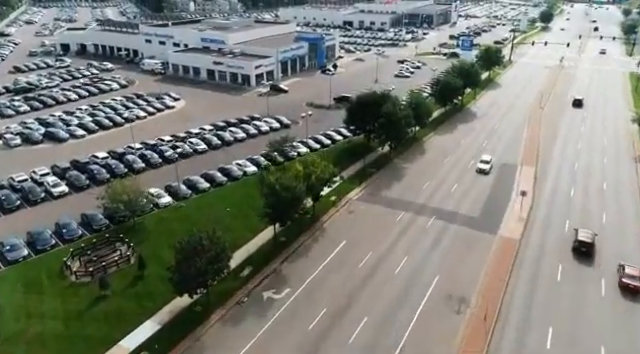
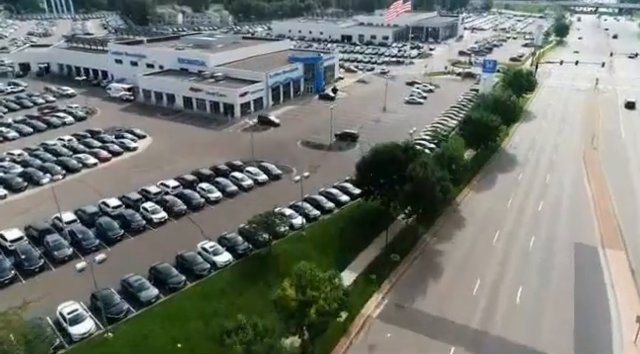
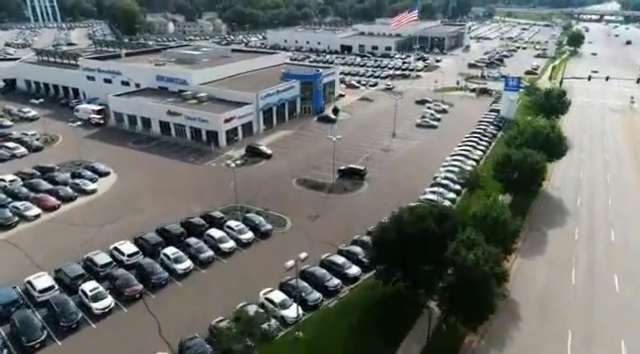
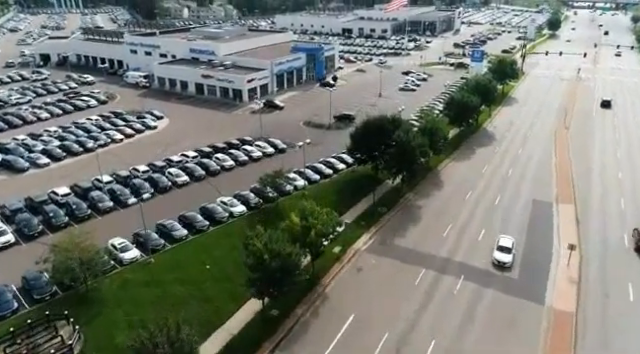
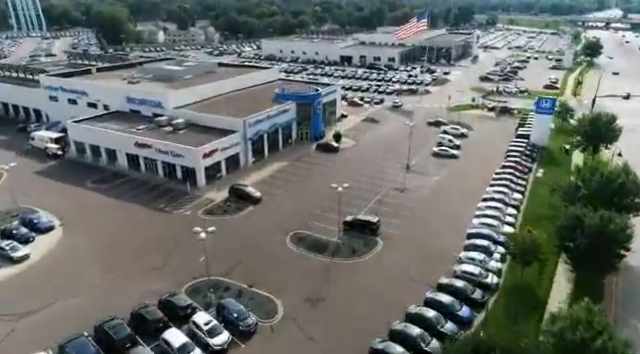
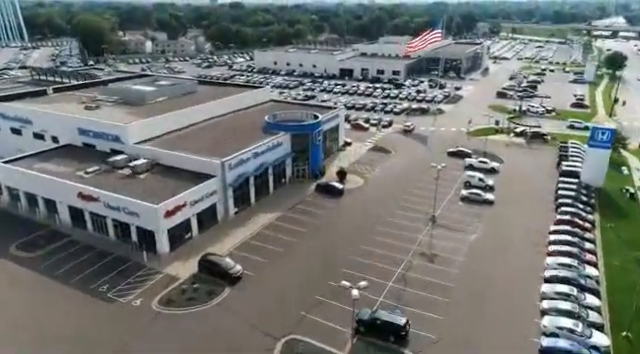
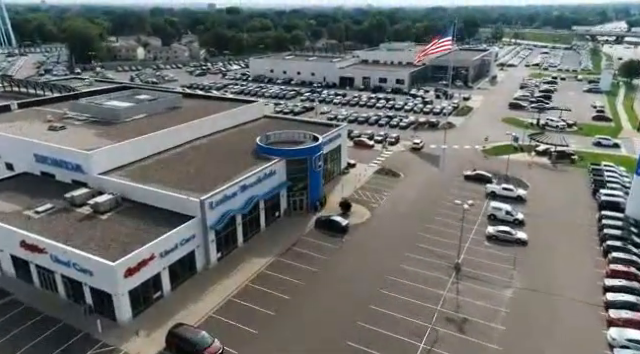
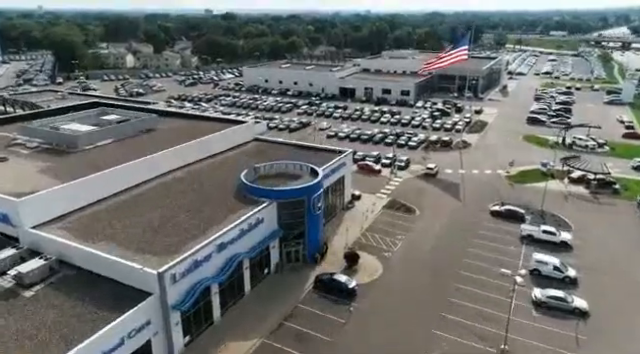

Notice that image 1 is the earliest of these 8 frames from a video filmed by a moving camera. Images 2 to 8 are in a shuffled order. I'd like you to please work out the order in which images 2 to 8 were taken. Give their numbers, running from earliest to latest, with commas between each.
4, 2, 3, 5, 6, 7, 8
